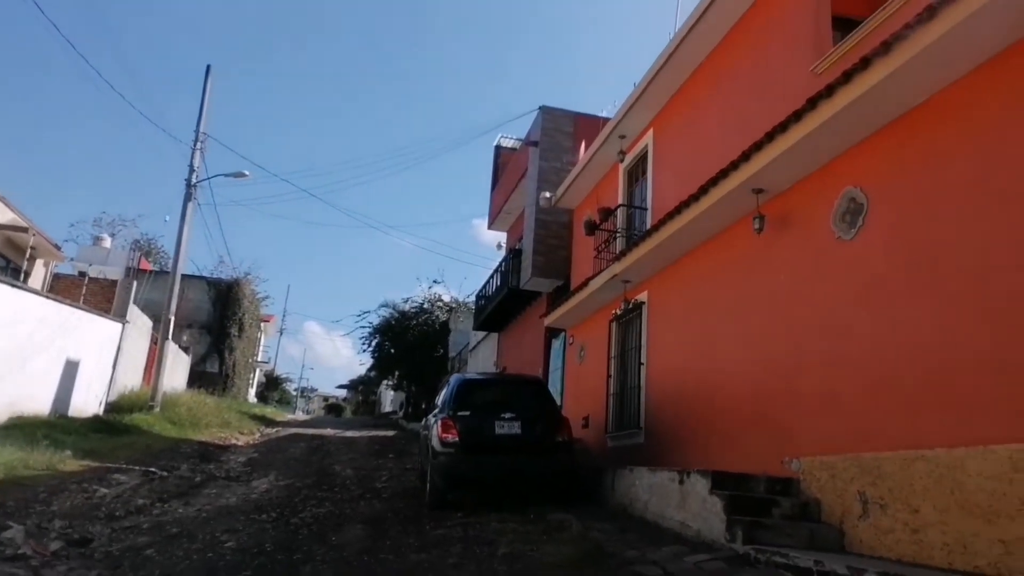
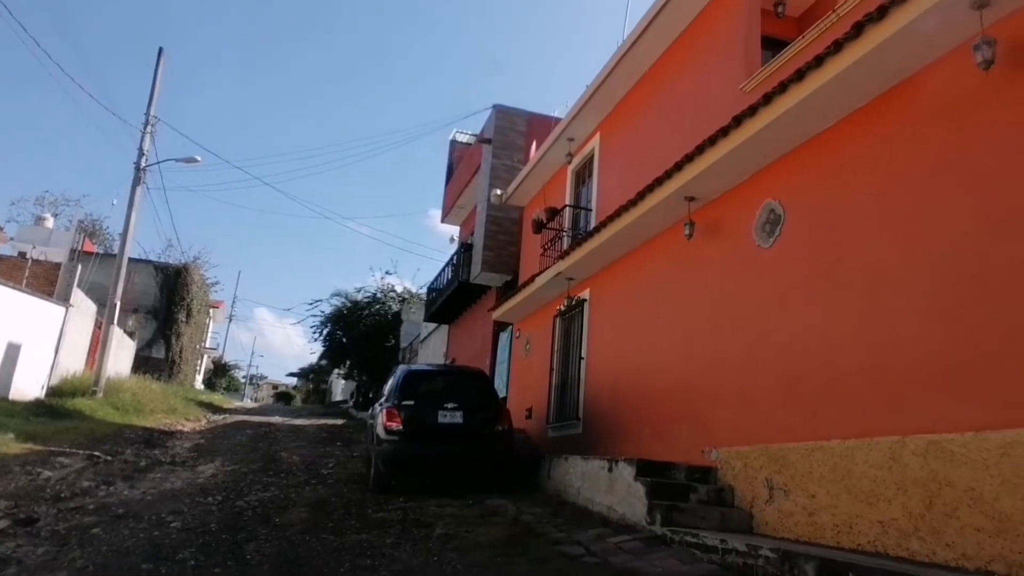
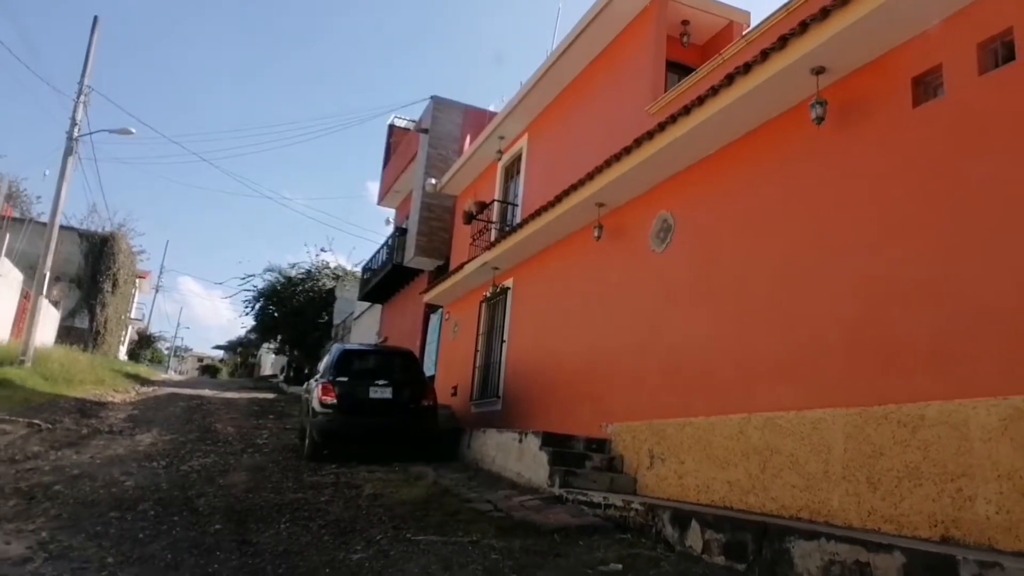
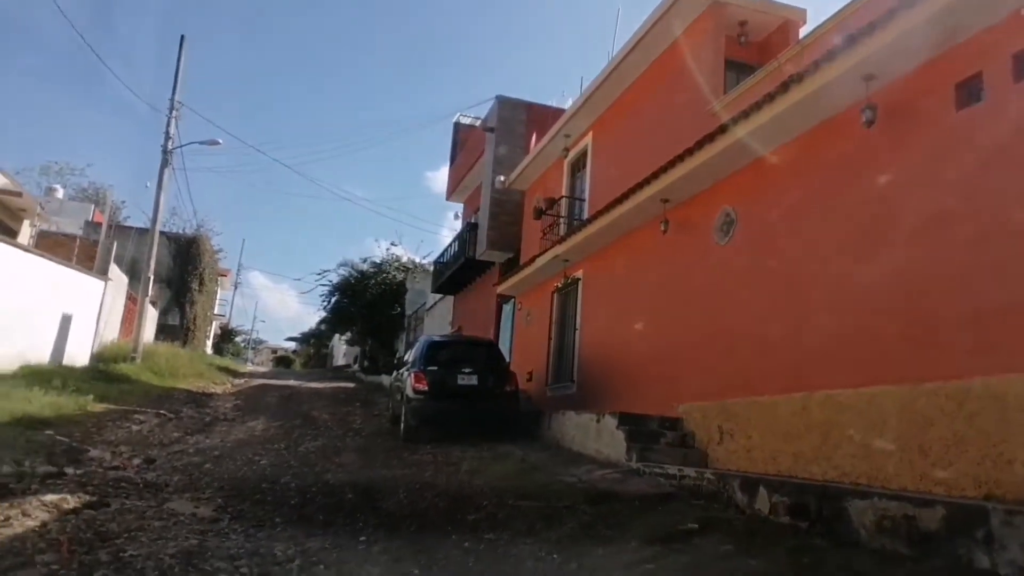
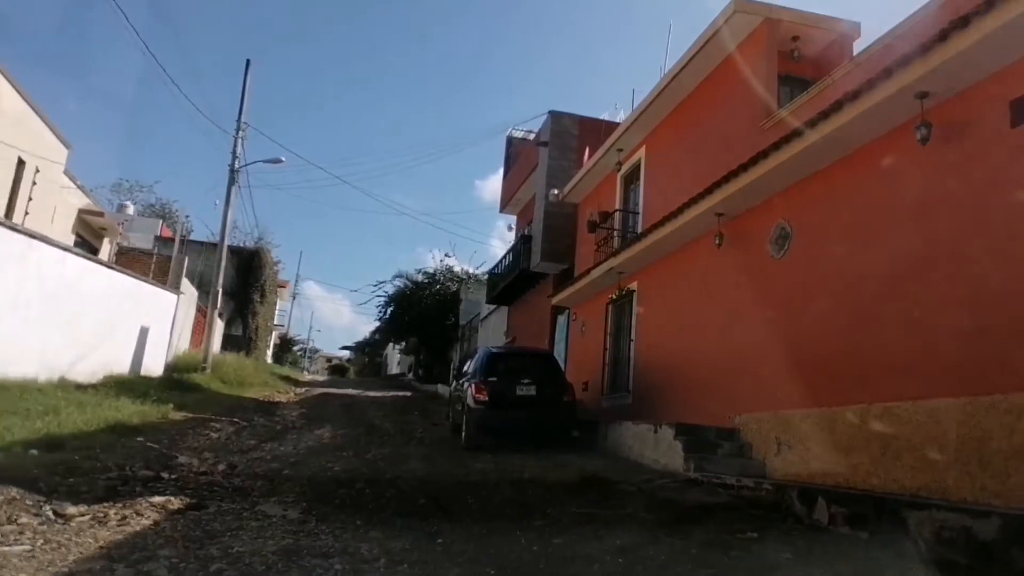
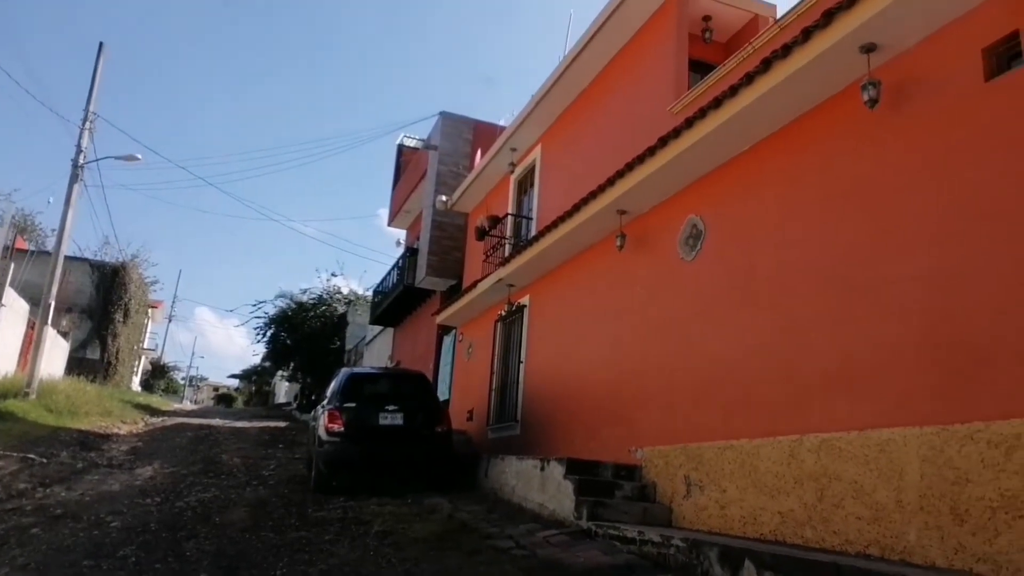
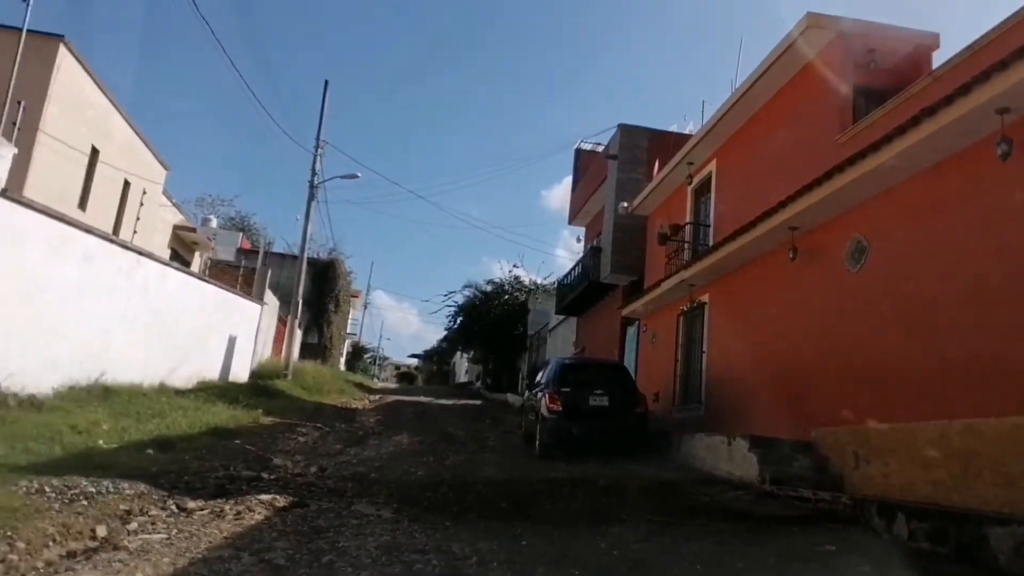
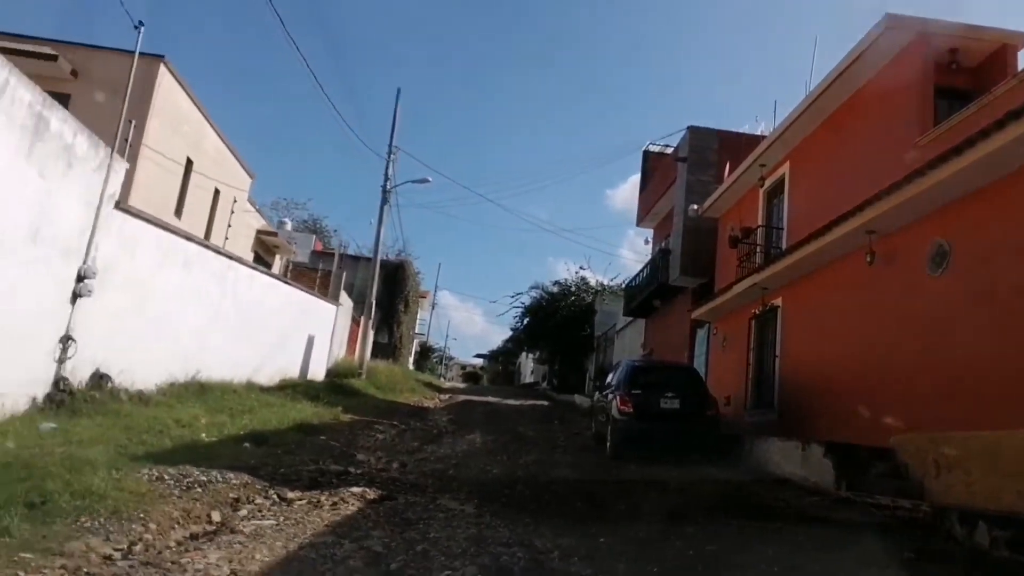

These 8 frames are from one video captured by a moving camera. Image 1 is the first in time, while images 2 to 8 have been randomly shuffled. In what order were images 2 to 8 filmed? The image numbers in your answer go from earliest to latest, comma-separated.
2, 6, 3, 4, 5, 7, 8
